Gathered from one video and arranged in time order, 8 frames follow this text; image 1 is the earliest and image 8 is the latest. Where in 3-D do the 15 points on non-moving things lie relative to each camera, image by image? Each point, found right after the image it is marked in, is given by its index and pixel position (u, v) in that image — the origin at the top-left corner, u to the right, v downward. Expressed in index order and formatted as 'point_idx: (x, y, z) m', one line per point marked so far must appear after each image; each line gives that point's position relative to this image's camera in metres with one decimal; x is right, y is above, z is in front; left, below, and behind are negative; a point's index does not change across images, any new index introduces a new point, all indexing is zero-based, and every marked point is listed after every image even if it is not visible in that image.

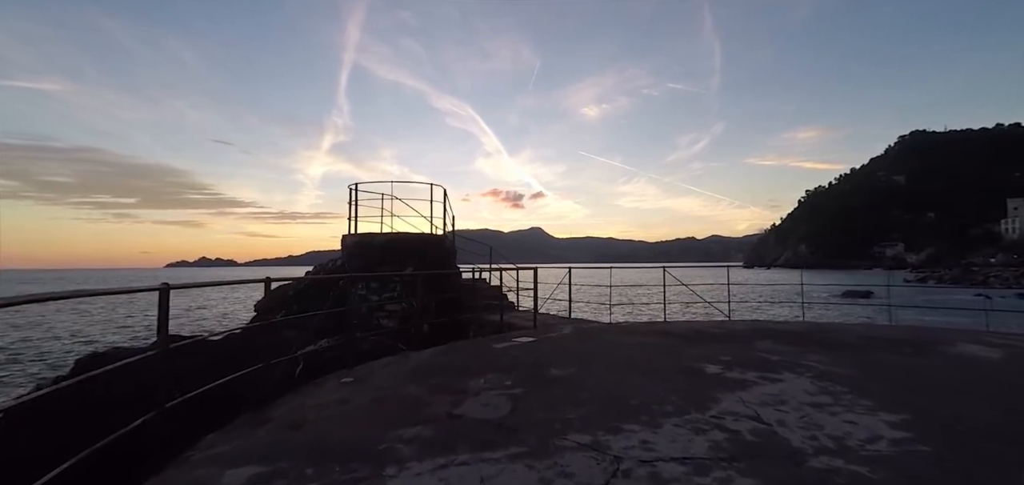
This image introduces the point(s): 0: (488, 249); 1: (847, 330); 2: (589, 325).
0: (-0.8, -0.2, +15.9) m
1: (+6.0, -1.6, +8.2) m
2: (+1.6, -1.7, +9.4) m
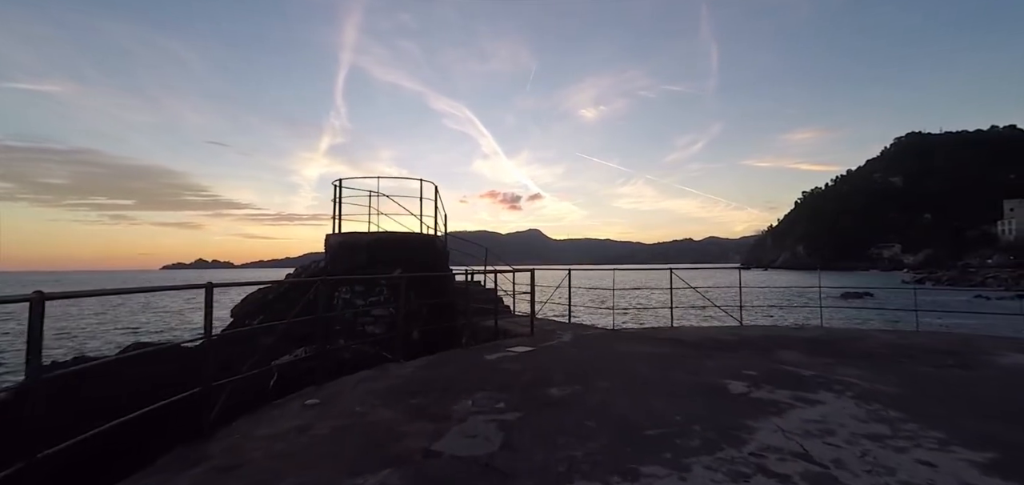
0: (-1.0, -0.3, +15.2) m
1: (+6.0, -1.6, +7.5) m
2: (+1.5, -1.7, +8.7) m
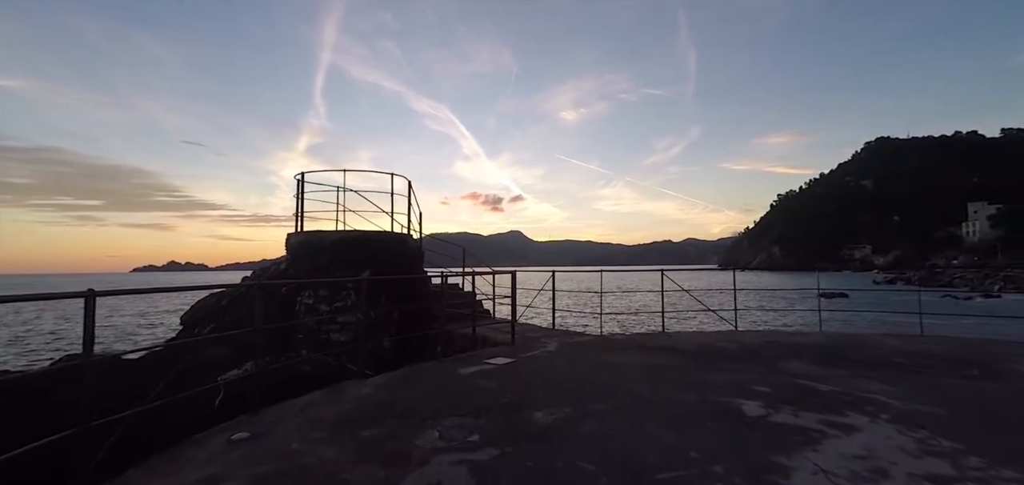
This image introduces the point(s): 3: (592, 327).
0: (-1.6, -0.3, +14.4) m
1: (+5.6, -1.5, +6.9) m
2: (+1.1, -1.7, +8.0) m
3: (+3.6, -4.1, +19.6) m
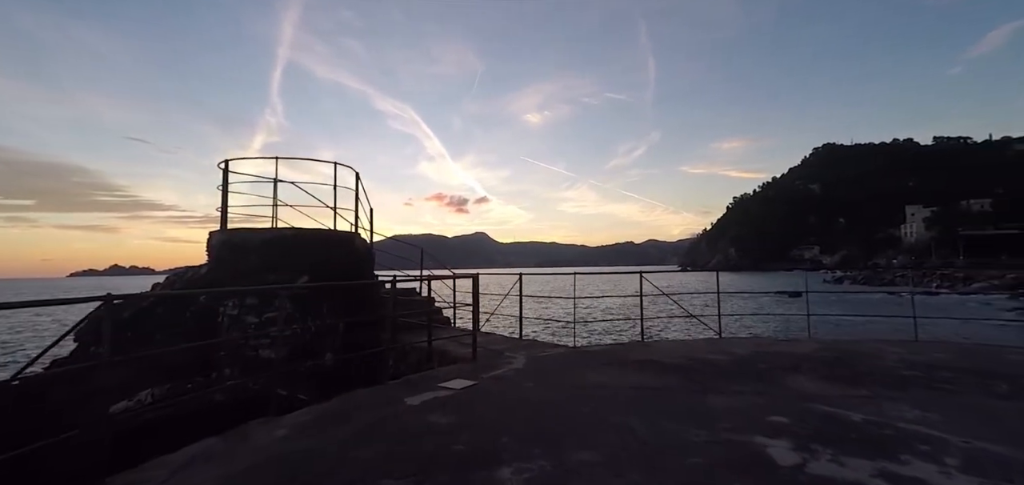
0: (-2.7, -0.3, +13.2) m
1: (+5.1, -1.5, +6.3) m
2: (+0.5, -1.7, +7.0) m
3: (+2.1, -4.1, +18.7) m
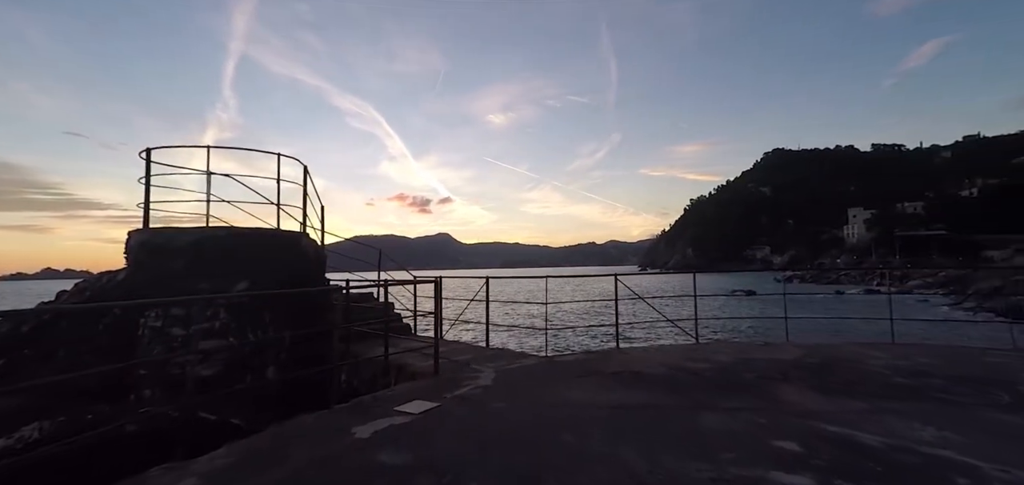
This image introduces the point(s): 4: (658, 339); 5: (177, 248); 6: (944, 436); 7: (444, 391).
0: (-3.6, -0.3, +12.3) m
1: (+4.7, -1.5, +6.1) m
2: (+0.1, -1.7, +6.4) m
3: (+0.7, -4.2, +18.2) m
4: (+5.7, -3.7, +17.9) m
5: (-5.1, -0.1, +7.0) m
6: (+3.1, -1.4, +3.3) m
7: (-0.8, -1.7, +5.1) m
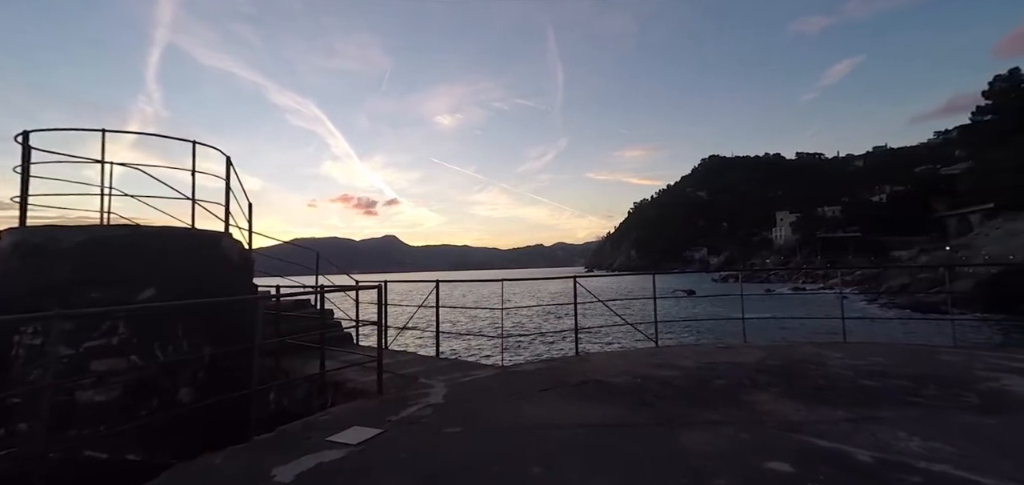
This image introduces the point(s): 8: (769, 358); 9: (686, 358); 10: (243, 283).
0: (-4.9, -0.4, +11.3) m
1: (+4.1, -1.5, +6.0) m
2: (-0.5, -1.7, +5.8) m
3: (-1.2, -4.2, +17.6) m
4: (+3.8, -3.7, +17.9) m
5: (-5.8, -0.1, +5.9) m
6: (+2.8, -1.4, +3.1) m
7: (-1.2, -1.7, +4.5) m
8: (+3.4, -1.5, +6.1) m
9: (+2.4, -1.6, +6.2) m
10: (-4.4, -0.7, +7.6) m
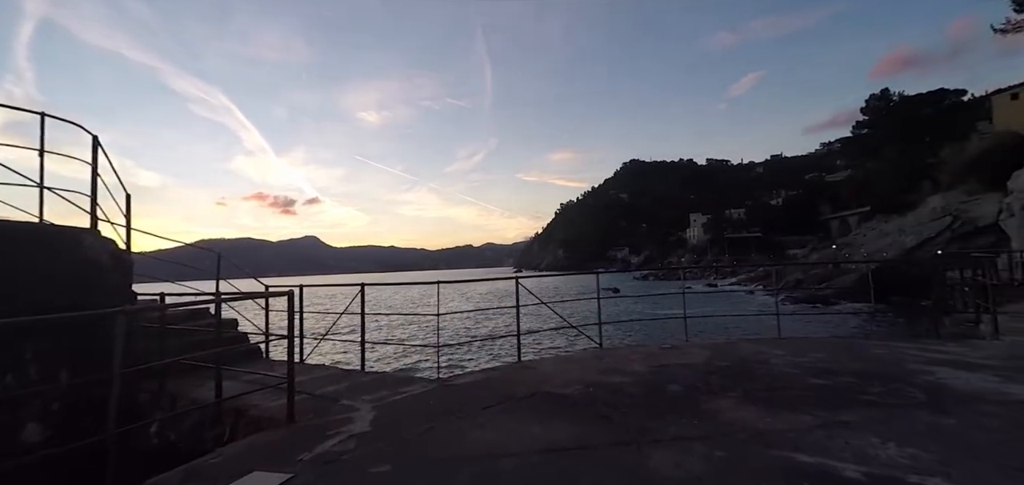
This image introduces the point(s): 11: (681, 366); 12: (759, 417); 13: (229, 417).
0: (-6.3, -0.3, +9.8) m
1: (+3.3, -1.5, +6.0) m
2: (-1.2, -1.7, +5.1) m
3: (-3.7, -4.2, +16.6) m
4: (+1.2, -3.7, +17.6) m
5: (-6.4, -0.1, +4.3) m
6: (+2.5, -1.3, +2.9) m
7: (-1.7, -1.6, +3.6) m
8: (+2.6, -1.5, +6.0) m
9: (+1.6, -1.5, +5.9) m
10: (-5.3, -0.7, +6.2) m
11: (+2.1, -1.5, +5.6) m
12: (+2.0, -1.4, +3.7) m
13: (-3.1, -1.9, +5.0) m
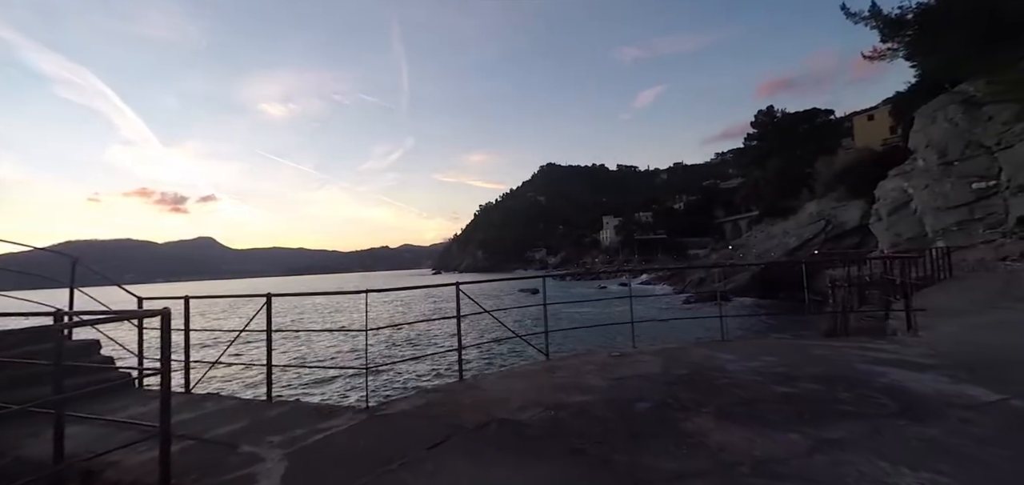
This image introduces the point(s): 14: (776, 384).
0: (-7.6, -0.4, +7.9) m
1: (+2.6, -1.5, +5.8) m
2: (-1.7, -1.7, +4.1) m
3: (-6.2, -4.3, +15.0) m
4: (-1.5, -3.8, +16.9) m
5: (-6.7, -0.1, +2.4) m
6: (+2.4, -1.3, +2.6) m
7: (-1.9, -1.6, +2.6) m
8: (+2.0, -1.5, +5.6) m
9: (+0.9, -1.6, +5.4) m
10: (-5.9, -0.7, +4.5) m
11: (+1.5, -1.5, +5.2) m
12: (+1.7, -1.4, +3.3) m
13: (-3.6, -2.0, +3.7) m
14: (+2.7, -1.4, +4.6) m
